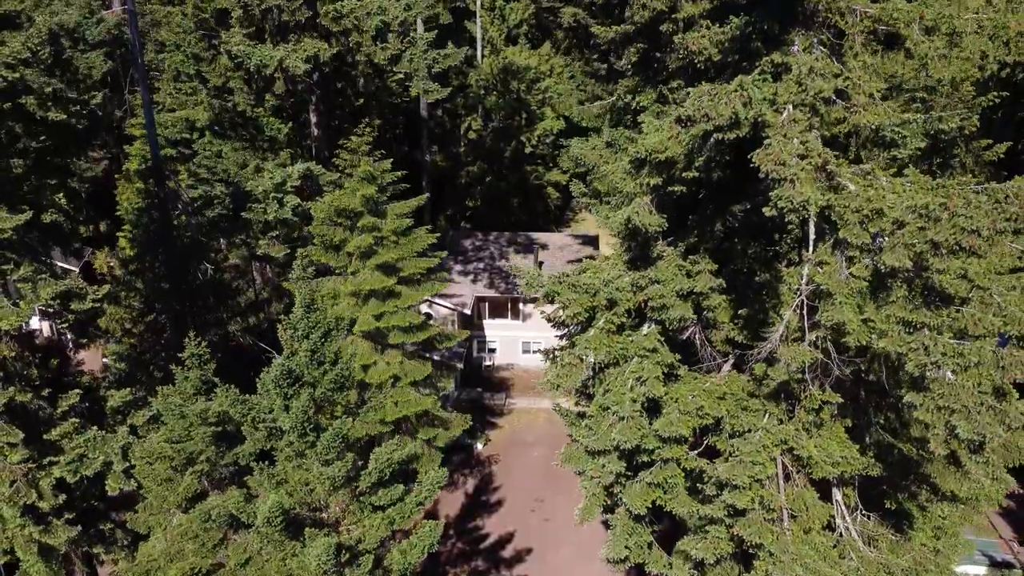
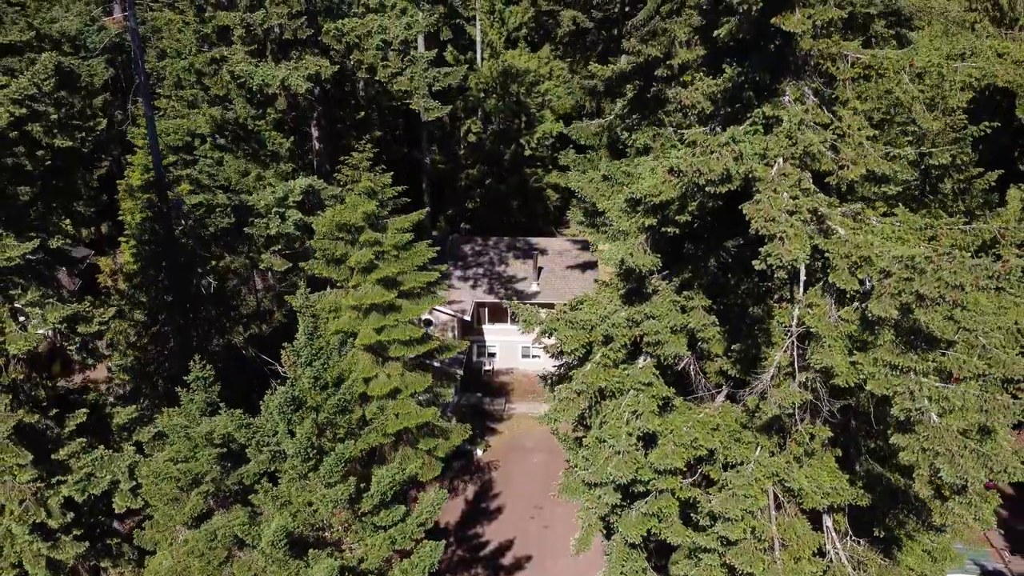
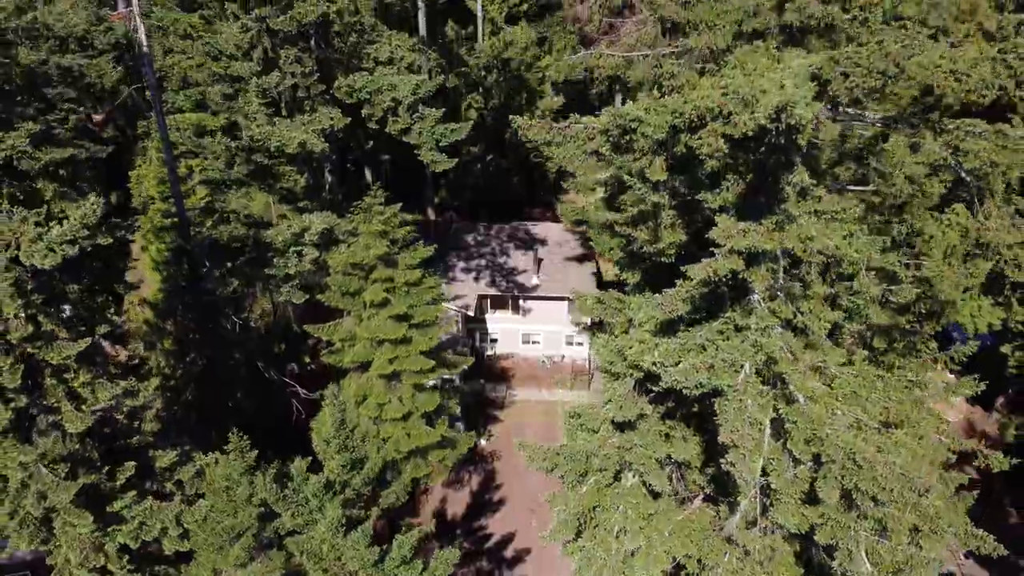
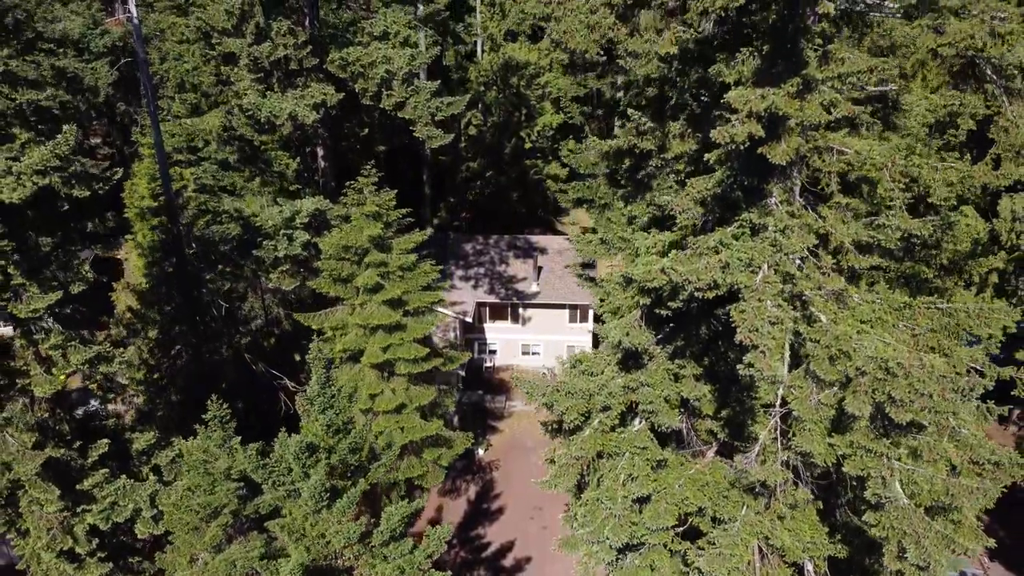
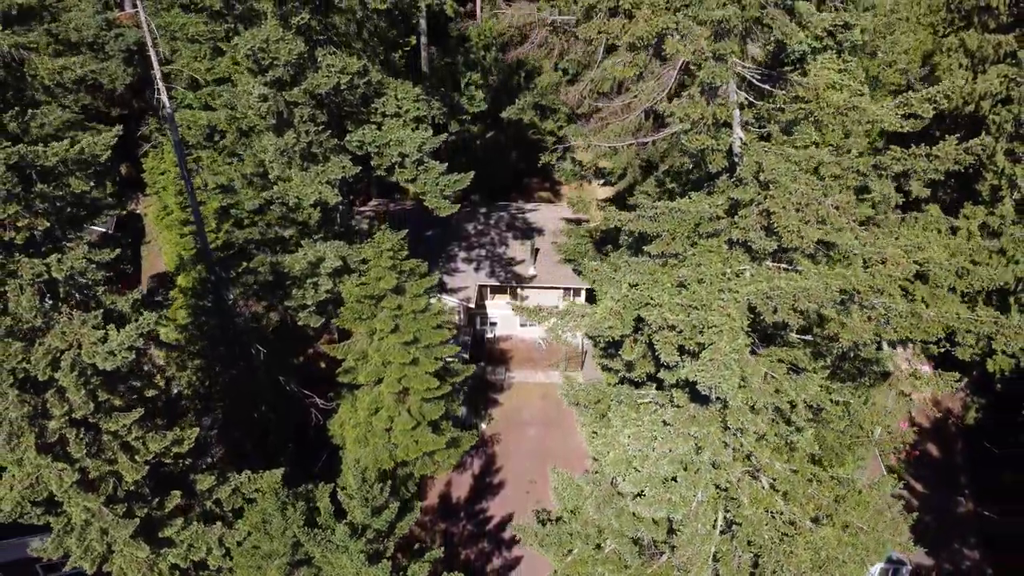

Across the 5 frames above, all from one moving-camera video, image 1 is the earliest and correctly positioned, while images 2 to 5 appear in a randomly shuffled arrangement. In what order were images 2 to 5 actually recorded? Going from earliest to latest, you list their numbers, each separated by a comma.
2, 4, 3, 5
